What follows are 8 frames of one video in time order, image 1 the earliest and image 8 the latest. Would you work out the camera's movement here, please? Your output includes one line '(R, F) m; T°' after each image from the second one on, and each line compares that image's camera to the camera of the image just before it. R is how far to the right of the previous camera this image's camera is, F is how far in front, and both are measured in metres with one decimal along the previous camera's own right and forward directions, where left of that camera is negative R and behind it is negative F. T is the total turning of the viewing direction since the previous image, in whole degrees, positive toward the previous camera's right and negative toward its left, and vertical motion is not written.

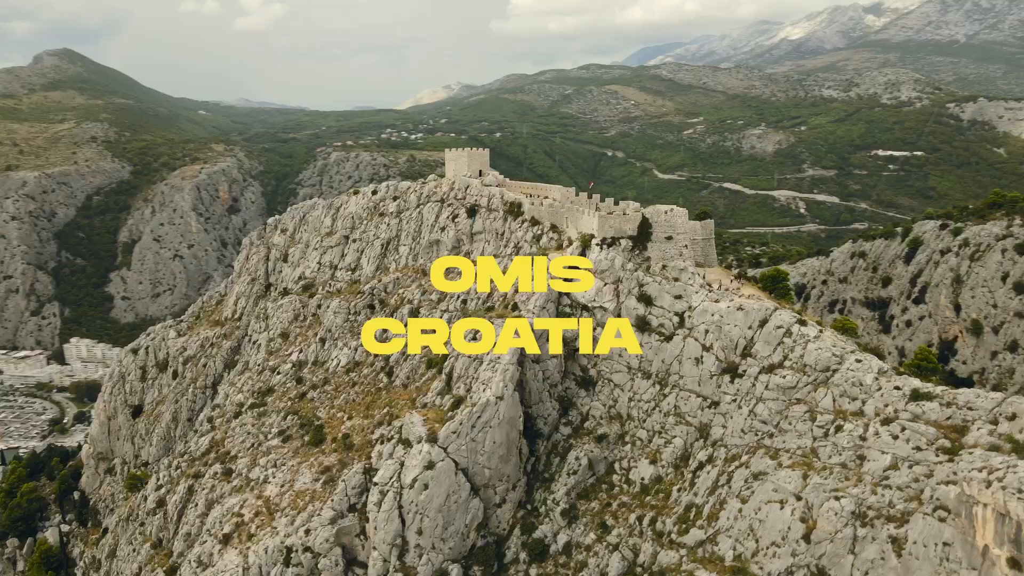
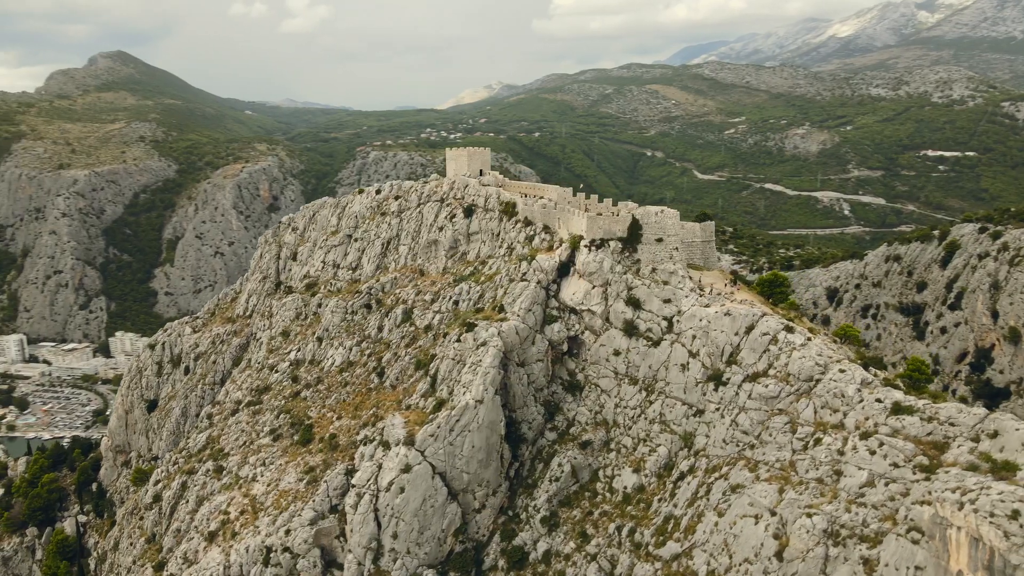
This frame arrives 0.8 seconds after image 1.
(+2.8, +0.8) m; -3°
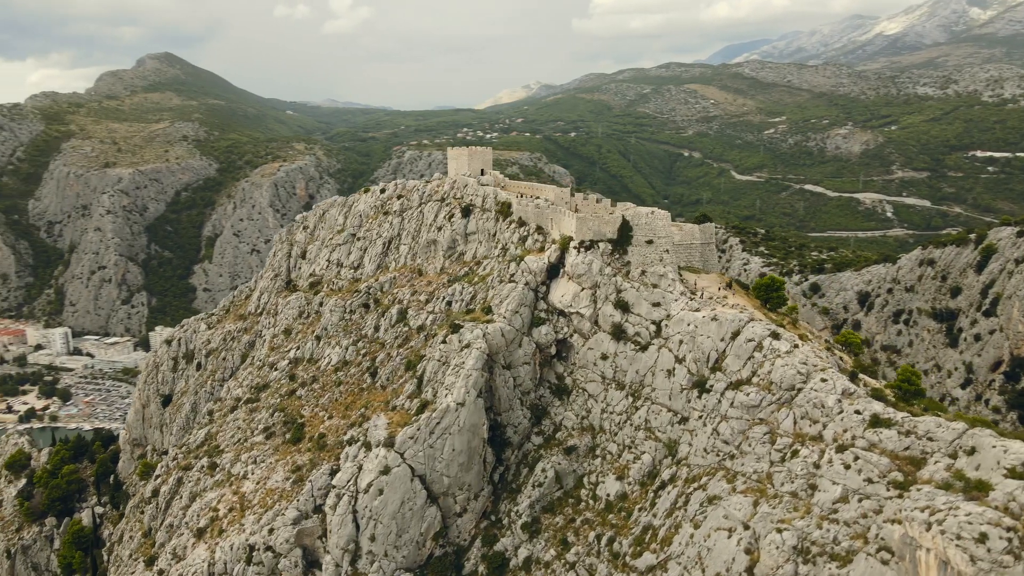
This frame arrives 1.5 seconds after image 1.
(+2.6, +0.6) m; -3°
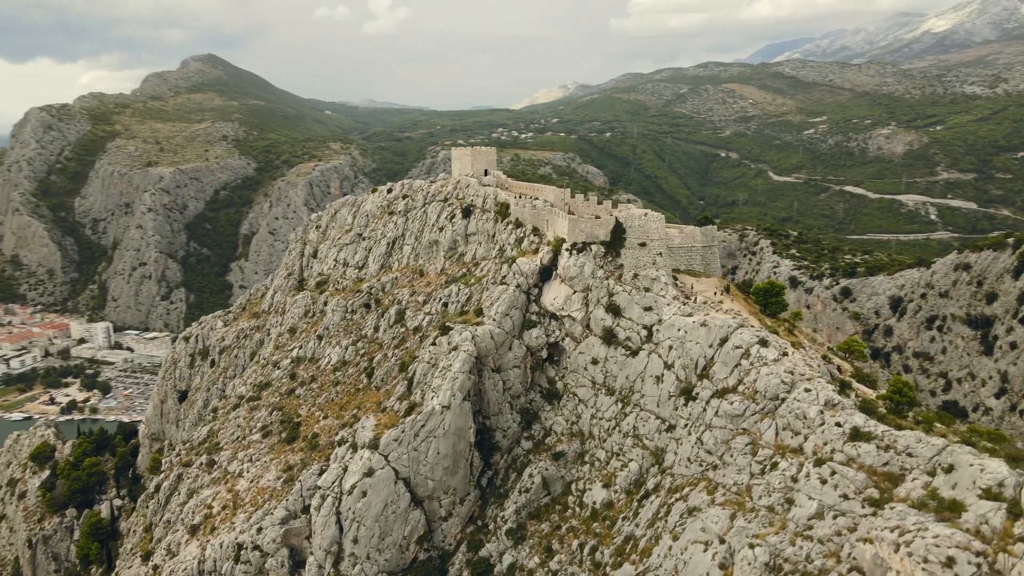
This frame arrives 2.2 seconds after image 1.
(+2.3, +0.6) m; -3°
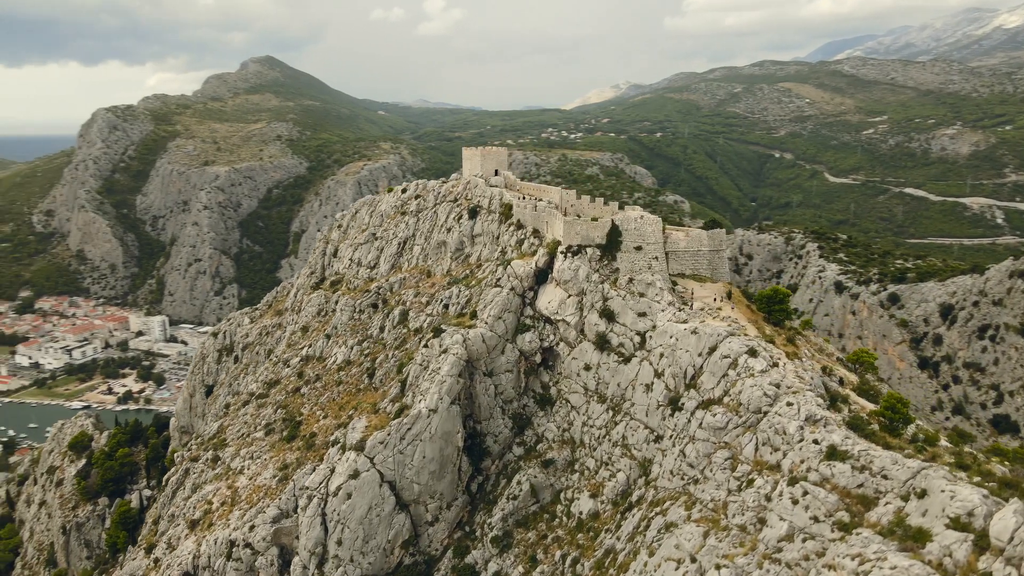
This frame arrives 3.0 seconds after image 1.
(+2.8, +0.8) m; -4°
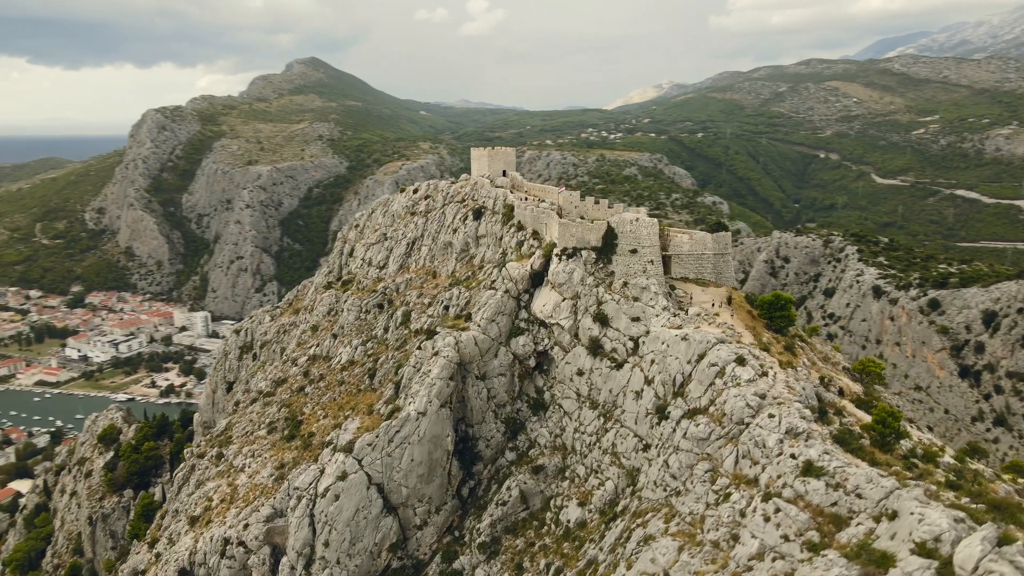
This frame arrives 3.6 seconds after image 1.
(+2.3, +0.6) m; -3°
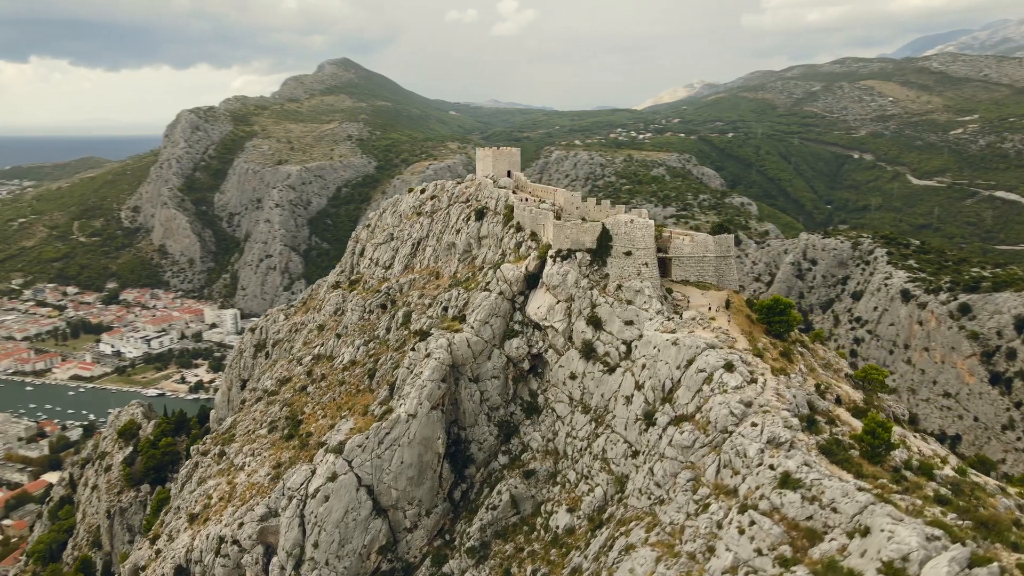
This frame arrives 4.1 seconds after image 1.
(+1.7, +0.5) m; -2°
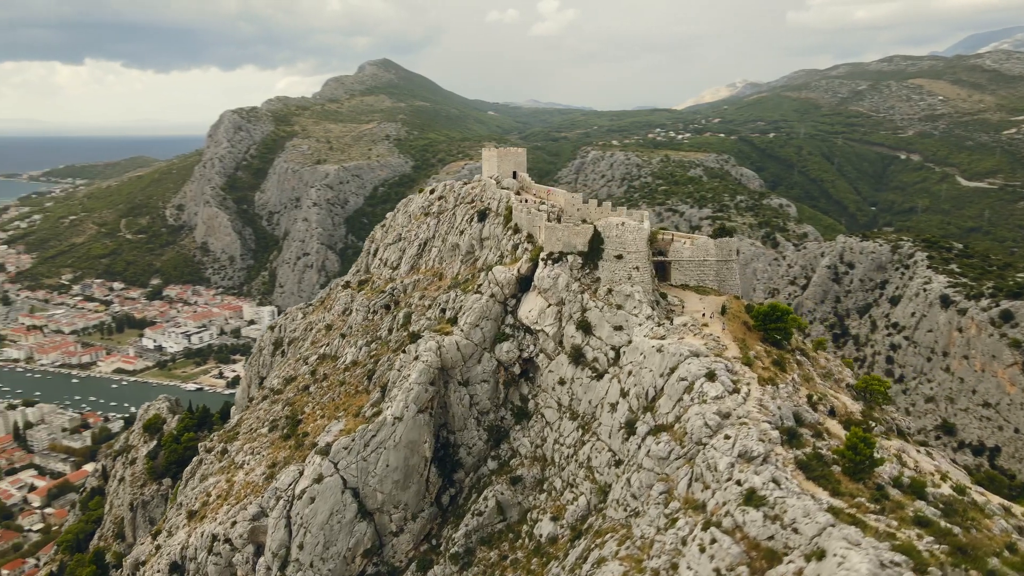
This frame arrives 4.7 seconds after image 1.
(+2.3, +0.6) m; -3°
